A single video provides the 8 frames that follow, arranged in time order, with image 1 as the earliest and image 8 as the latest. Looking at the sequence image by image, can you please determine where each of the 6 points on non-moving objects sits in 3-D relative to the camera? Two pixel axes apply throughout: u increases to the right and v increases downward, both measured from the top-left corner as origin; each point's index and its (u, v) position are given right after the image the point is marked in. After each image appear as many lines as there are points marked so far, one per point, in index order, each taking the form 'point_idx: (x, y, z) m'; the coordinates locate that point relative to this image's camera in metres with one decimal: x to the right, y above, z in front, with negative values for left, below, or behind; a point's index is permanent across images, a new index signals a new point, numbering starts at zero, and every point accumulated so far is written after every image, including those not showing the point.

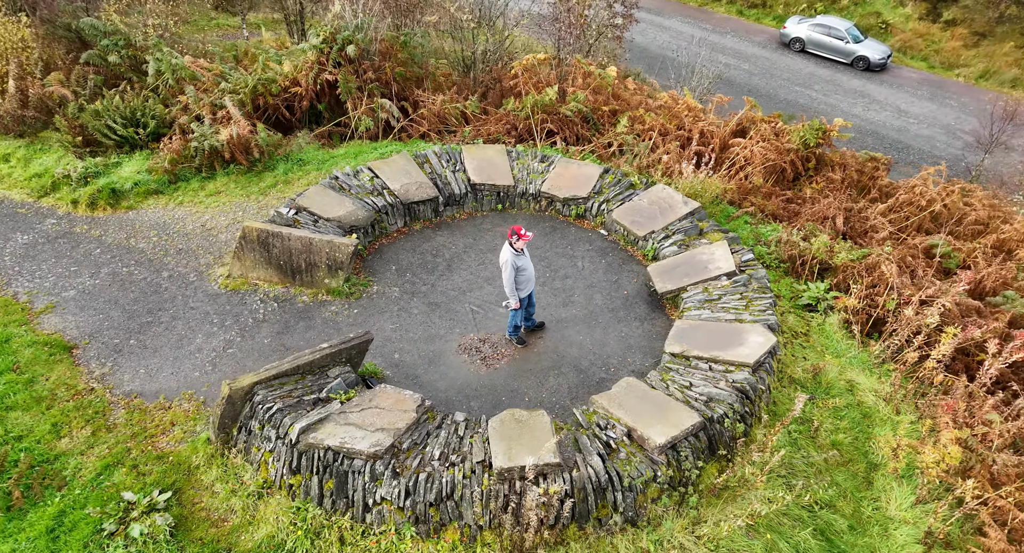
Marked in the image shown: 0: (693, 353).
0: (+2.2, -0.8, +5.4) m
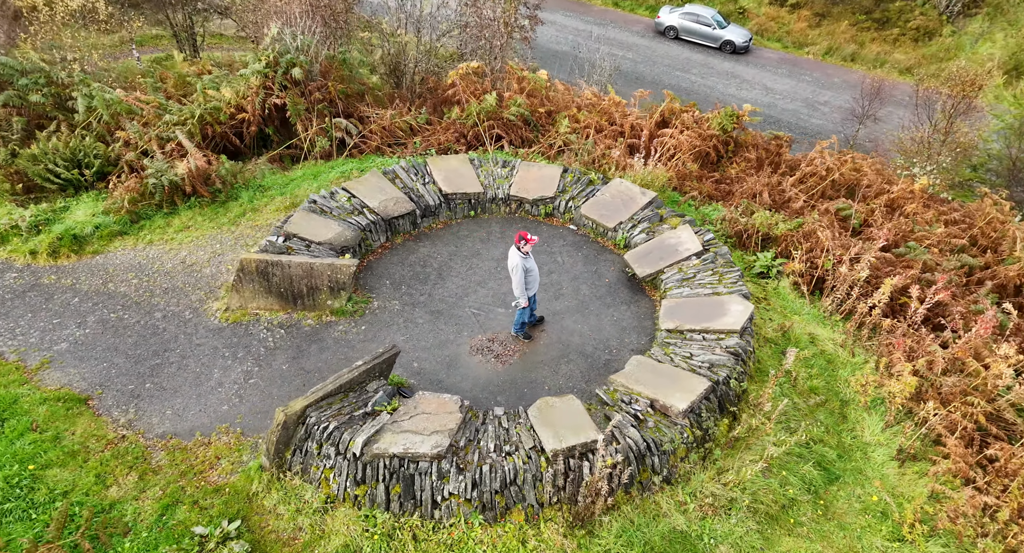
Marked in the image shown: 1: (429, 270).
0: (+2.2, -0.6, +5.9) m
1: (-1.1, +0.1, +6.6) m
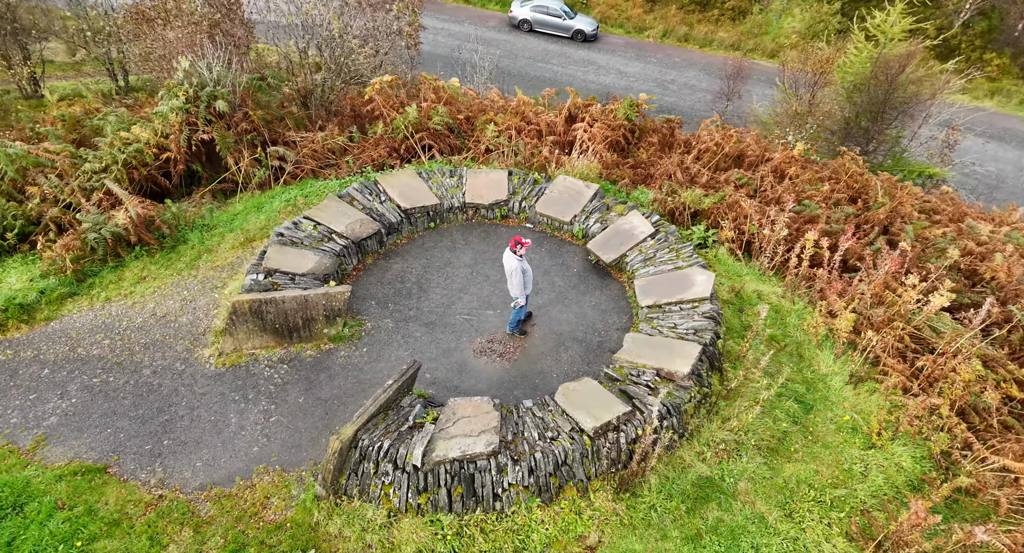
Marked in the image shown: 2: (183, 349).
0: (+2.1, -0.3, +6.5) m
1: (-1.4, -0.1, +6.7) m
2: (-3.3, -0.7, +5.0) m
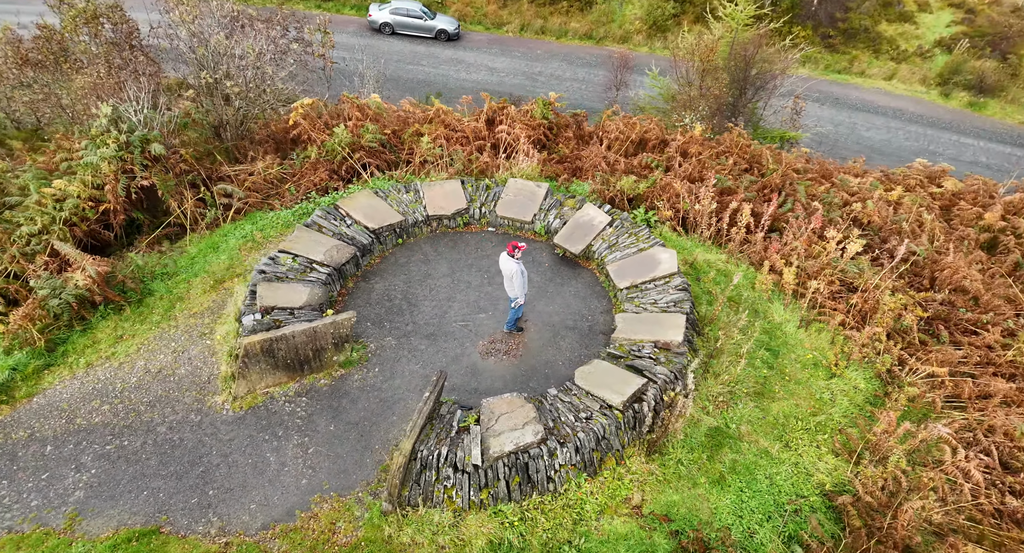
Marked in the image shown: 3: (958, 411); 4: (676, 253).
0: (+1.8, 0.0, +7.1) m
1: (-1.6, -0.3, +6.9) m
2: (-3.2, -1.2, +4.9) m
3: (+5.4, -1.6, +6.0) m
4: (+2.4, +0.4, +7.5) m
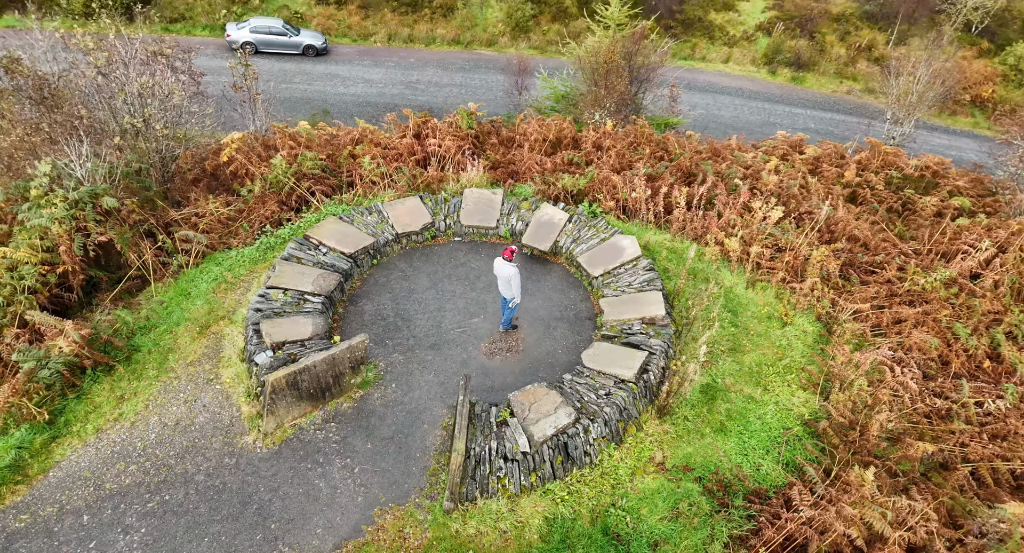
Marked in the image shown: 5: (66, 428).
0: (+1.5, +0.2, +7.8) m
1: (-1.7, -0.6, +7.1) m
2: (-2.9, -1.7, +5.0) m
3: (+5.4, -0.9, +7.2) m
4: (+2.0, +0.7, +8.3) m
5: (-4.6, -1.6, +5.1) m
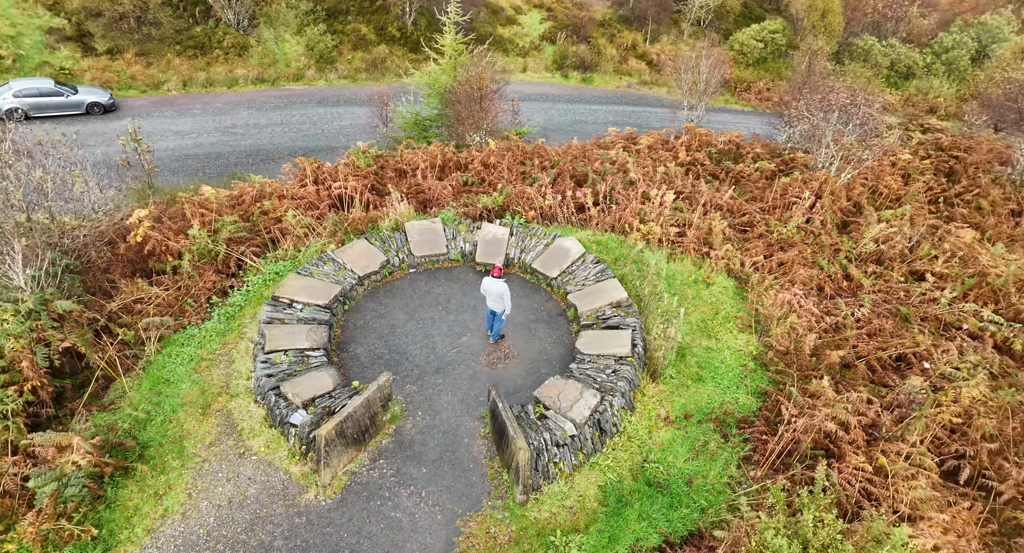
0: (+1.0, +0.2, +8.8) m
1: (-1.8, -1.2, +7.4) m
2: (-2.3, -2.4, +5.1) m
3: (+5.0, 0.0, +9.0) m
4: (+1.2, +0.8, +9.4) m
5: (-4.0, -2.6, +4.9) m
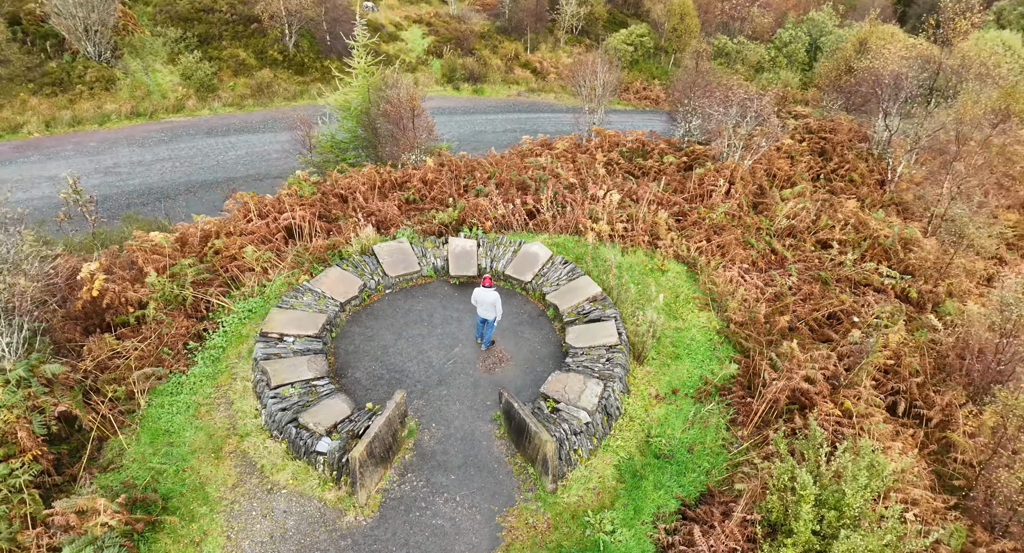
0: (+0.6, +0.2, +9.4) m
1: (-1.9, -1.5, +7.6) m
2: (-1.9, -2.7, +5.2) m
3: (+4.6, +0.4, +10.0) m
4: (+0.7, +0.7, +9.9) m
5: (-3.5, -3.1, +4.8) m
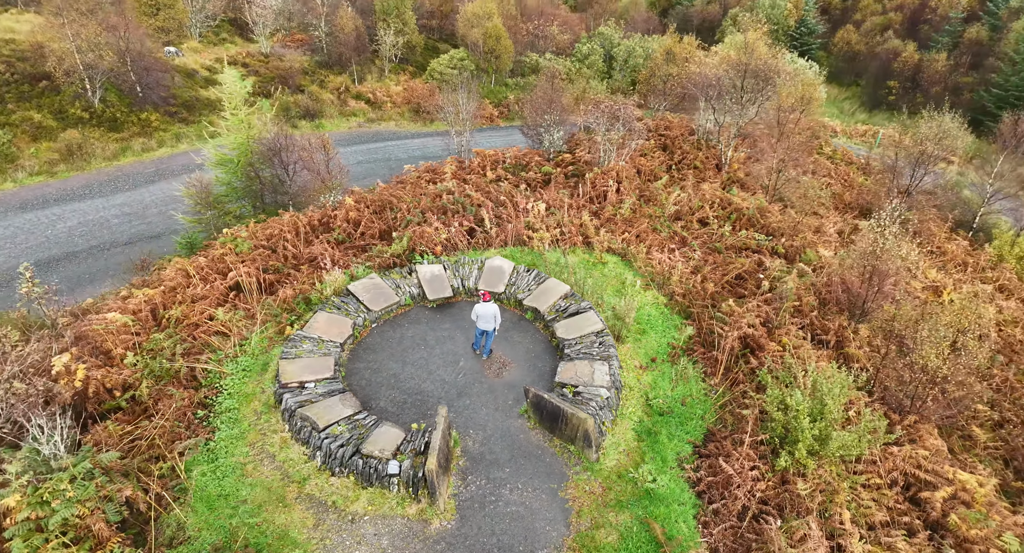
0: (+0.2, 0.0, +10.4) m
1: (-1.6, -2.0, +8.3) m
2: (-1.0, -3.1, +6.0) m
3: (+3.9, +0.9, +11.8) m
4: (+0.1, +0.6, +11.0) m
5: (-2.5, -3.8, +5.3) m
